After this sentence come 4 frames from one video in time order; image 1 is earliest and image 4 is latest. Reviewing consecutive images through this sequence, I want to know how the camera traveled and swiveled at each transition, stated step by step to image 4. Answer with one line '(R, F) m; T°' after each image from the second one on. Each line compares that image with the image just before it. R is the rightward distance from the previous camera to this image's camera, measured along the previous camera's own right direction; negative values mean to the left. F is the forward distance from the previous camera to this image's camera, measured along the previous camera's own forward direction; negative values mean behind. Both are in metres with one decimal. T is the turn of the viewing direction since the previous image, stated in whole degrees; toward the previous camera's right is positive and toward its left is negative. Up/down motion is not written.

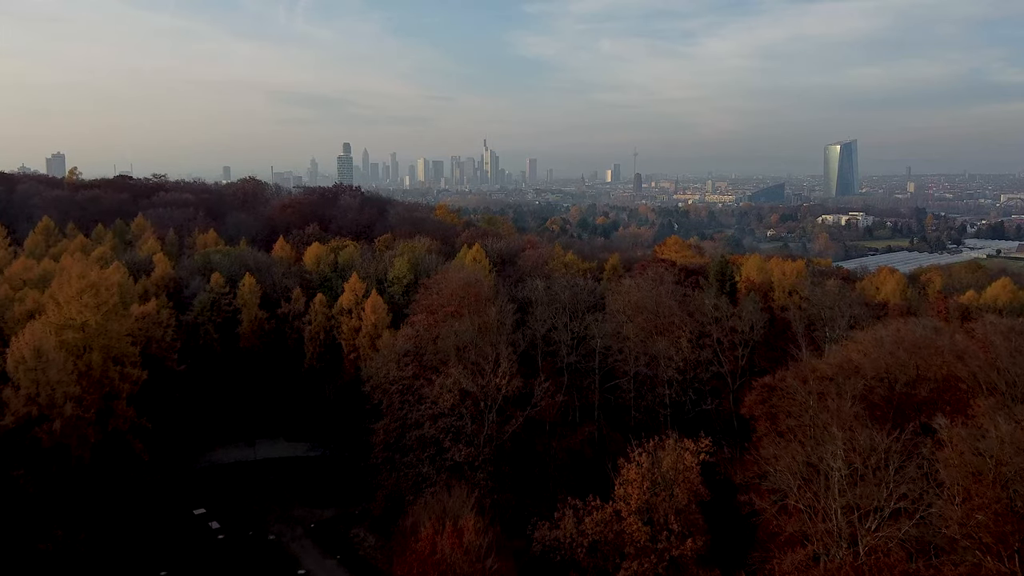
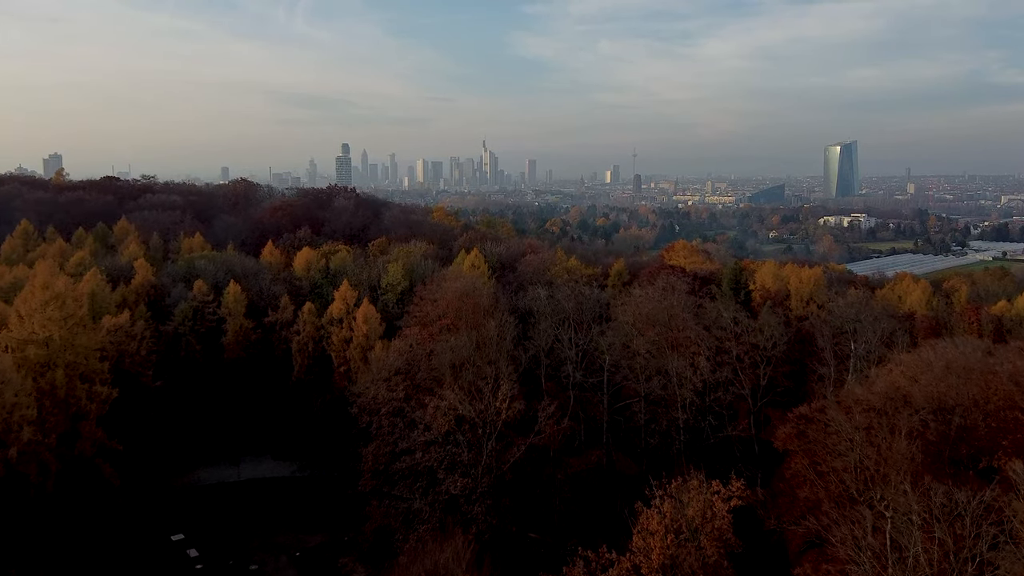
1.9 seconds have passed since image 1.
(0.0, +1.9) m; 0°
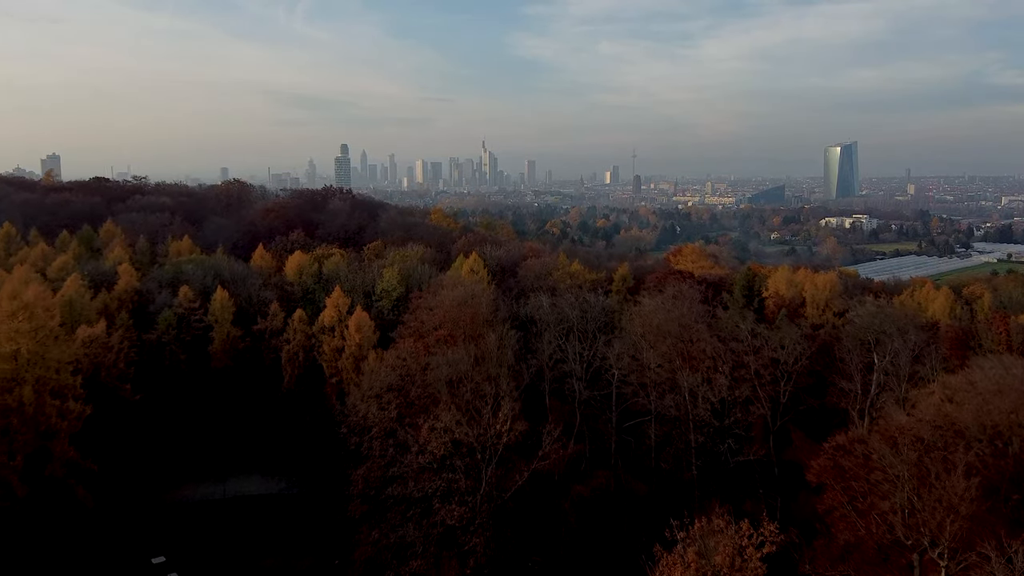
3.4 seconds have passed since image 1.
(0.0, +1.5) m; 0°
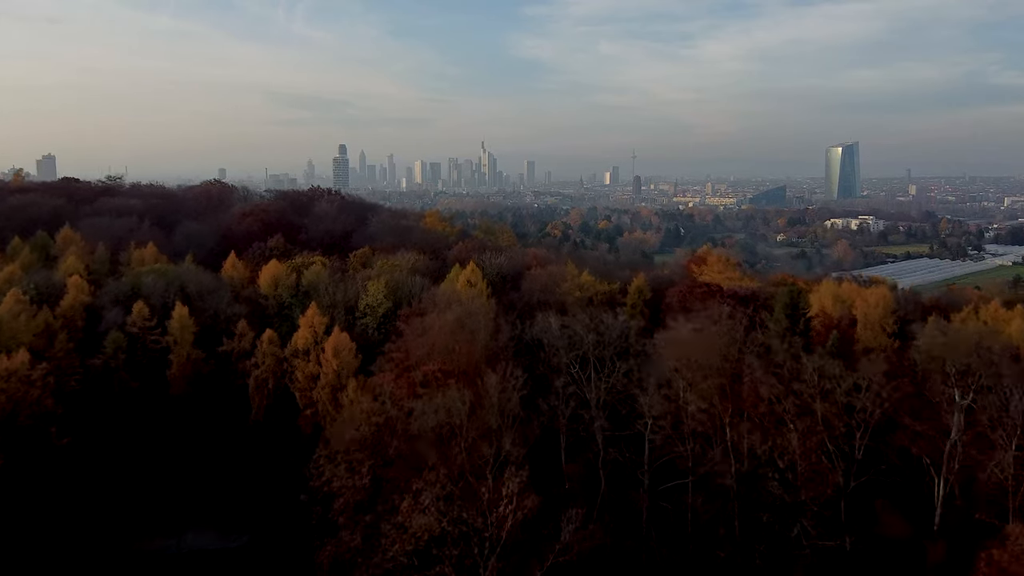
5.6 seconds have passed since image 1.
(-0.1, +4.0) m; 0°
